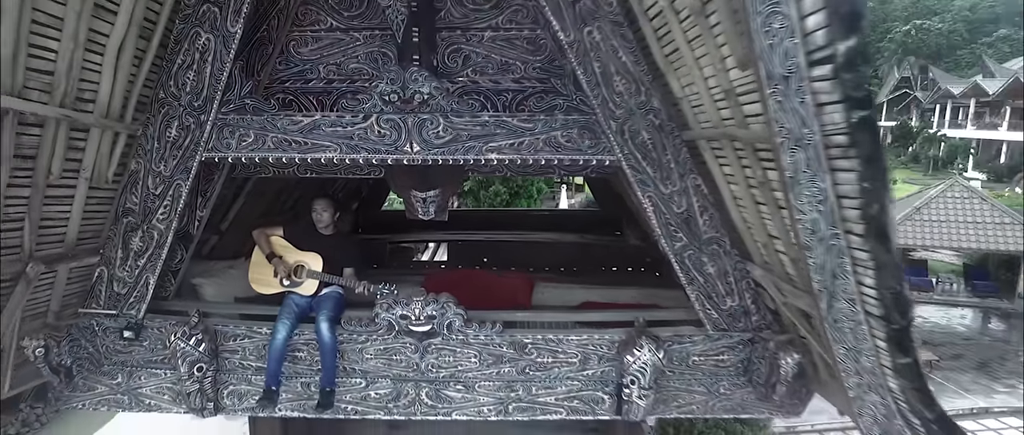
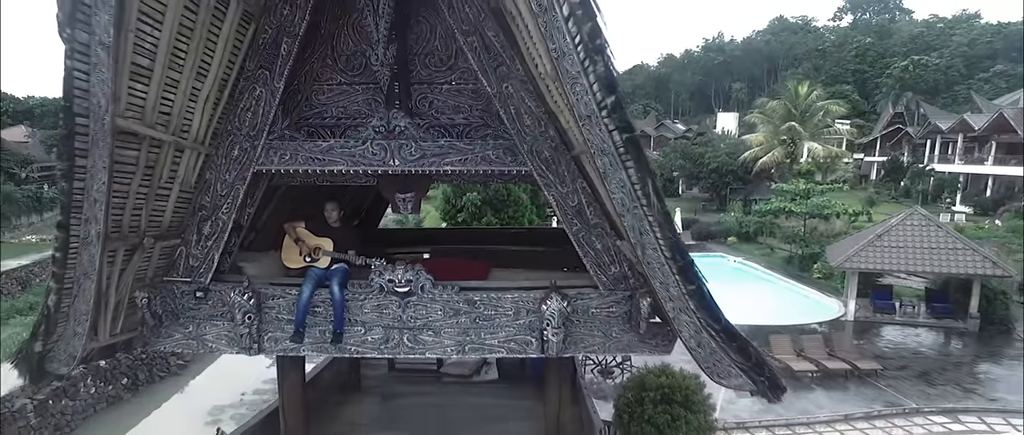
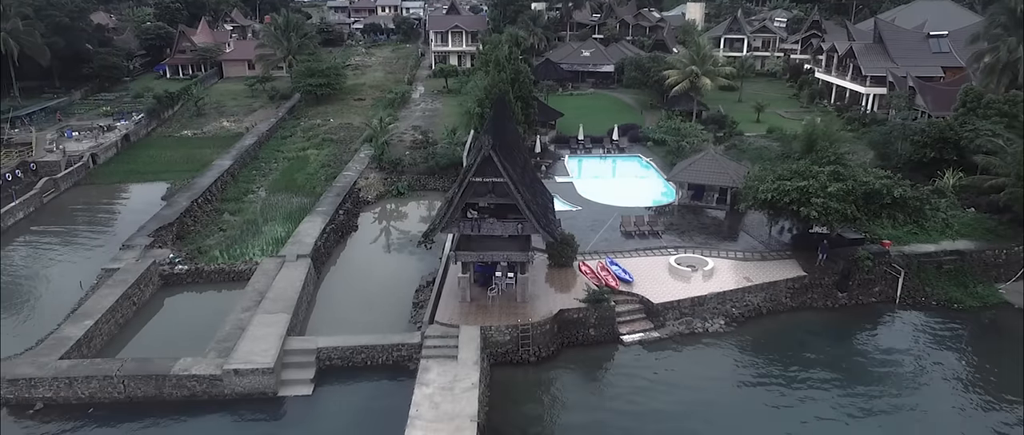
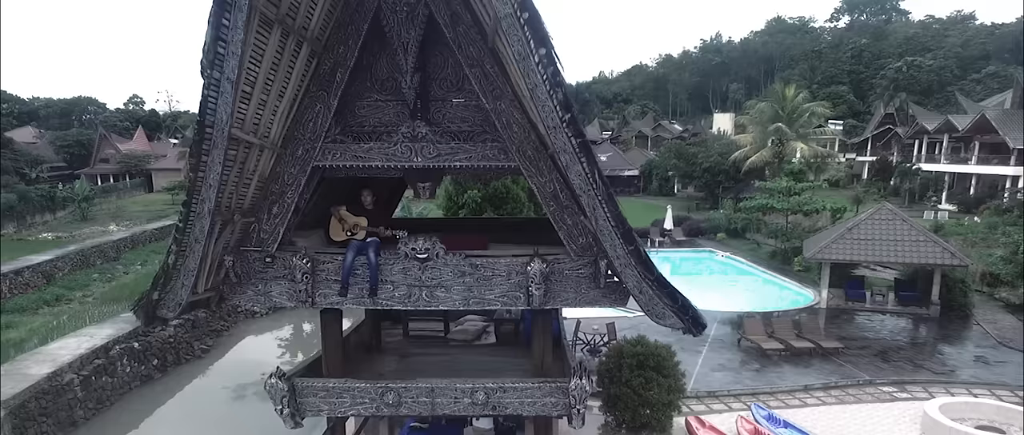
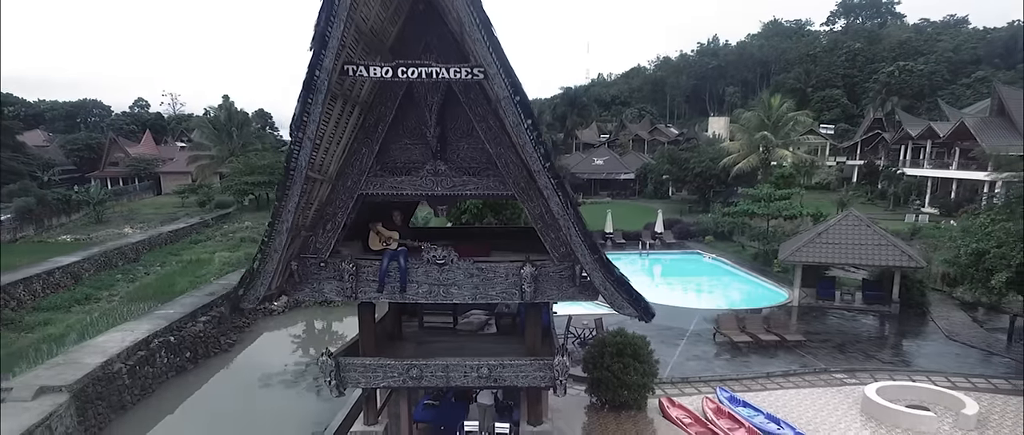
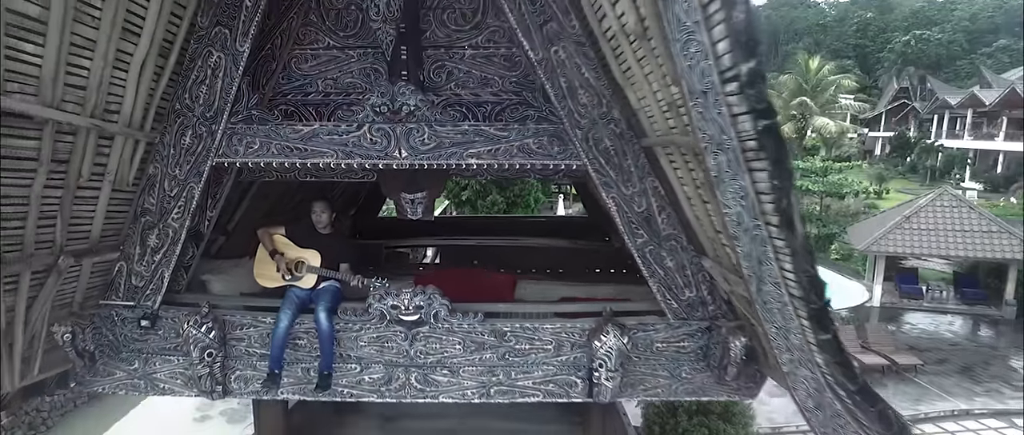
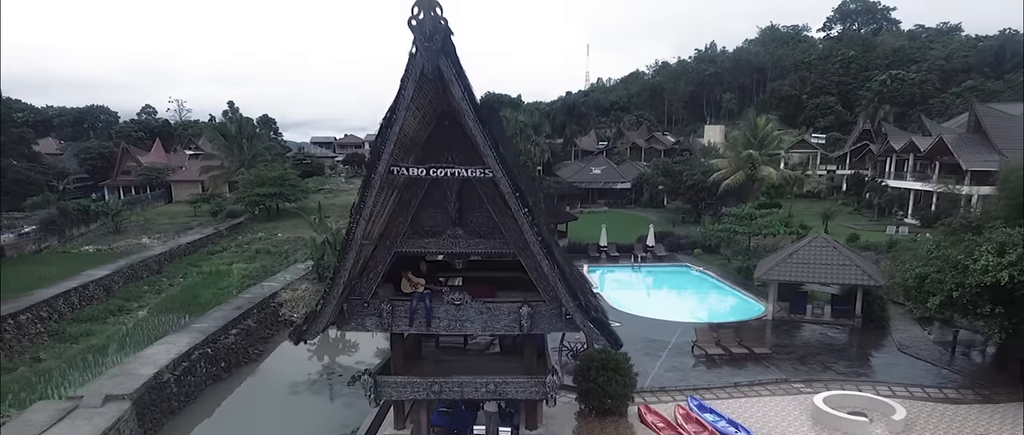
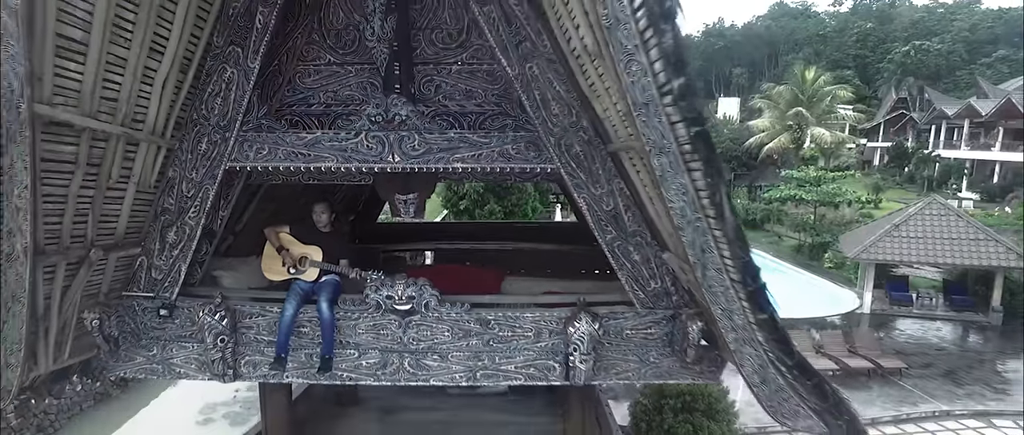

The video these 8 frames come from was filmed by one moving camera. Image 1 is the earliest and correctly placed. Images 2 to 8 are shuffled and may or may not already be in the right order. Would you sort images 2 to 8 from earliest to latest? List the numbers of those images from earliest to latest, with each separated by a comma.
6, 8, 2, 4, 5, 7, 3
